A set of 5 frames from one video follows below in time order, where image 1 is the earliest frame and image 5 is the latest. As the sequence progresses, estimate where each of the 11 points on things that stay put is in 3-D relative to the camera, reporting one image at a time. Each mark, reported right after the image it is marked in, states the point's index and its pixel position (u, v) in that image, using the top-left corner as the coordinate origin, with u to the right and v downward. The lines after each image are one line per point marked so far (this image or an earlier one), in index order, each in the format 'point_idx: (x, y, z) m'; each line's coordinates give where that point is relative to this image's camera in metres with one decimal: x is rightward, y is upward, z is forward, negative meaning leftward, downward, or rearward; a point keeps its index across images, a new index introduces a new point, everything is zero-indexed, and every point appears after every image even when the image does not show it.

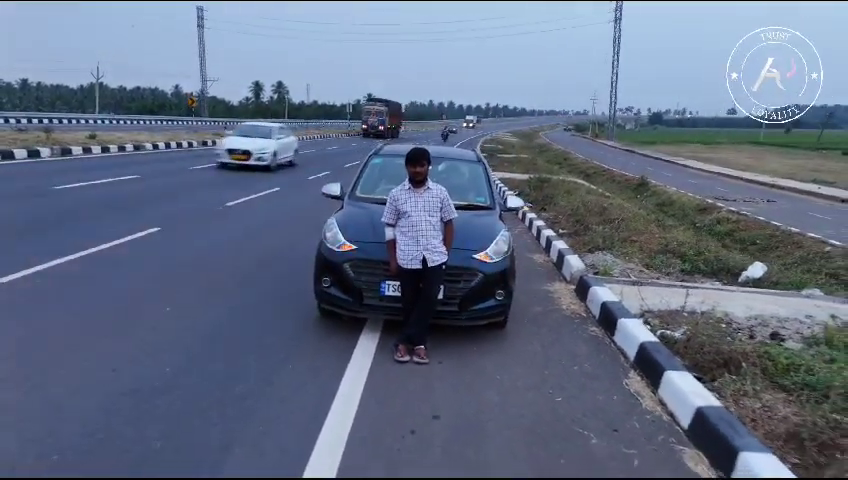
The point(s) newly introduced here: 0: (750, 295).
0: (+3.5, -0.6, +6.2) m
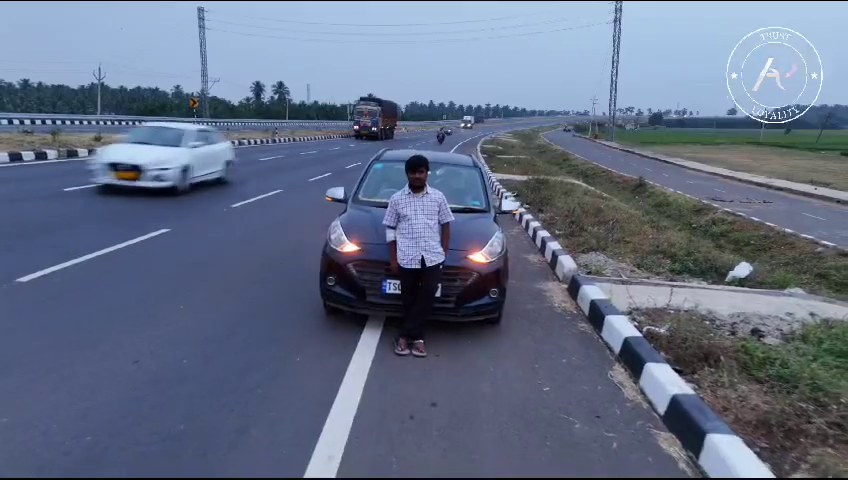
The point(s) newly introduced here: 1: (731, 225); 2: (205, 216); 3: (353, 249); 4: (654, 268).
0: (+3.5, -0.6, +6.5) m
1: (+9.5, +0.5, +18.0) m
2: (-4.2, +0.5, +11.2) m
3: (-0.6, -0.1, +5.0) m
4: (+3.2, -0.4, +8.0) m
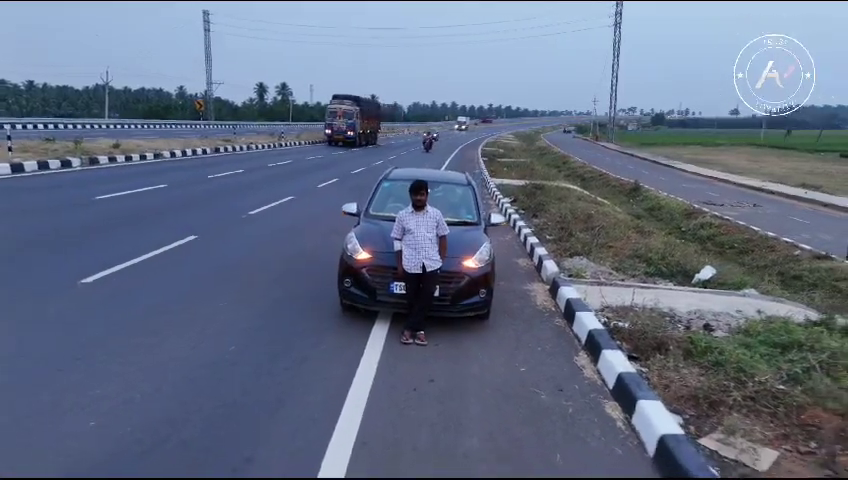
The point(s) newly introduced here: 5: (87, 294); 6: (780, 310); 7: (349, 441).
0: (+3.5, -0.7, +7.5) m
1: (+9.5, +0.4, +19.0) m
2: (-4.2, +0.4, +12.2) m
3: (-0.6, -0.2, +6.0) m
4: (+3.2, -0.5, +9.0) m
5: (-4.0, -0.6, +7.0) m
6: (+4.4, -0.9, +7.2) m
7: (-0.5, -1.3, +3.9) m
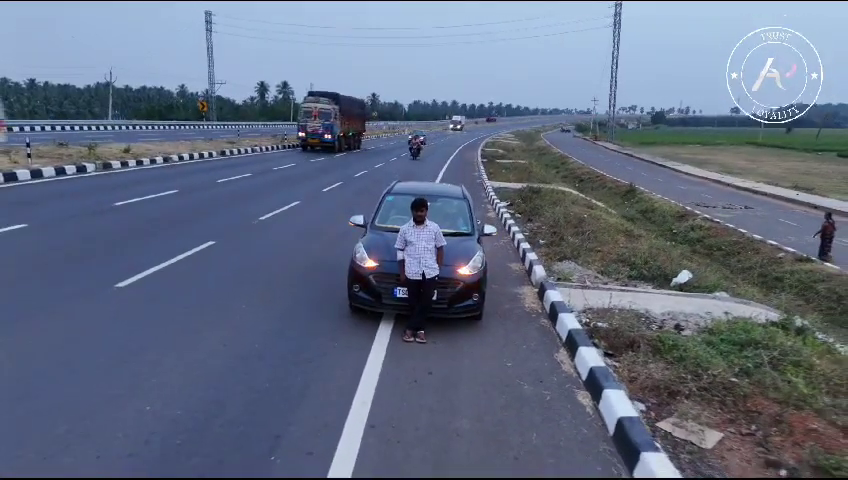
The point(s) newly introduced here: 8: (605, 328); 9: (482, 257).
0: (+3.5, -0.8, +8.3) m
1: (+9.6, +0.3, +19.8) m
2: (-4.1, +0.3, +13.0) m
3: (-0.6, -0.3, +6.8) m
4: (+3.2, -0.6, +9.8) m
5: (-4.0, -0.7, +7.8) m
6: (+4.4, -1.0, +8.0) m
7: (-0.5, -1.4, +4.6) m
8: (+2.1, -1.0, +6.9) m
9: (+0.7, -0.2, +7.0) m
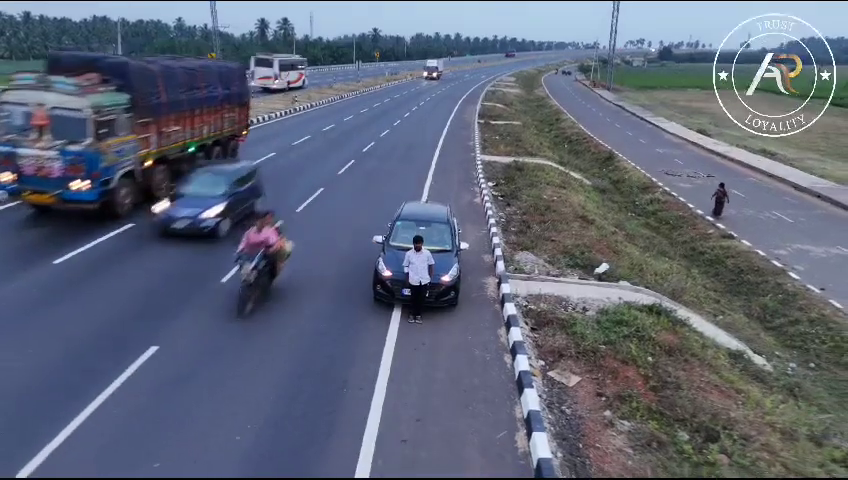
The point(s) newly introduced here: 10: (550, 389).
0: (+3.4, -1.0, +12.3) m
1: (+9.5, +1.4, +23.6) m
2: (-4.2, +0.7, +16.9) m
3: (-0.7, -0.6, +10.8) m
4: (+3.1, -0.6, +13.8) m
5: (-4.1, -0.9, +11.8) m
6: (+4.3, -1.2, +12.0) m
7: (-0.6, -2.0, +8.8) m
8: (+2.1, -1.3, +11.0) m
9: (+0.6, -0.5, +11.0) m
10: (+1.9, -2.2, +8.7) m
